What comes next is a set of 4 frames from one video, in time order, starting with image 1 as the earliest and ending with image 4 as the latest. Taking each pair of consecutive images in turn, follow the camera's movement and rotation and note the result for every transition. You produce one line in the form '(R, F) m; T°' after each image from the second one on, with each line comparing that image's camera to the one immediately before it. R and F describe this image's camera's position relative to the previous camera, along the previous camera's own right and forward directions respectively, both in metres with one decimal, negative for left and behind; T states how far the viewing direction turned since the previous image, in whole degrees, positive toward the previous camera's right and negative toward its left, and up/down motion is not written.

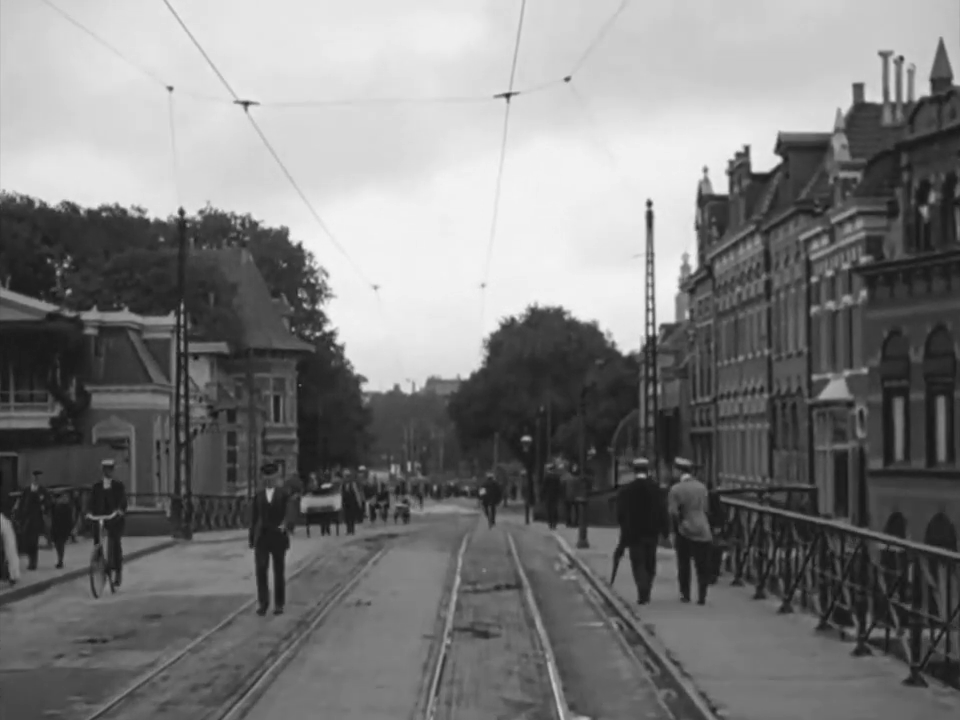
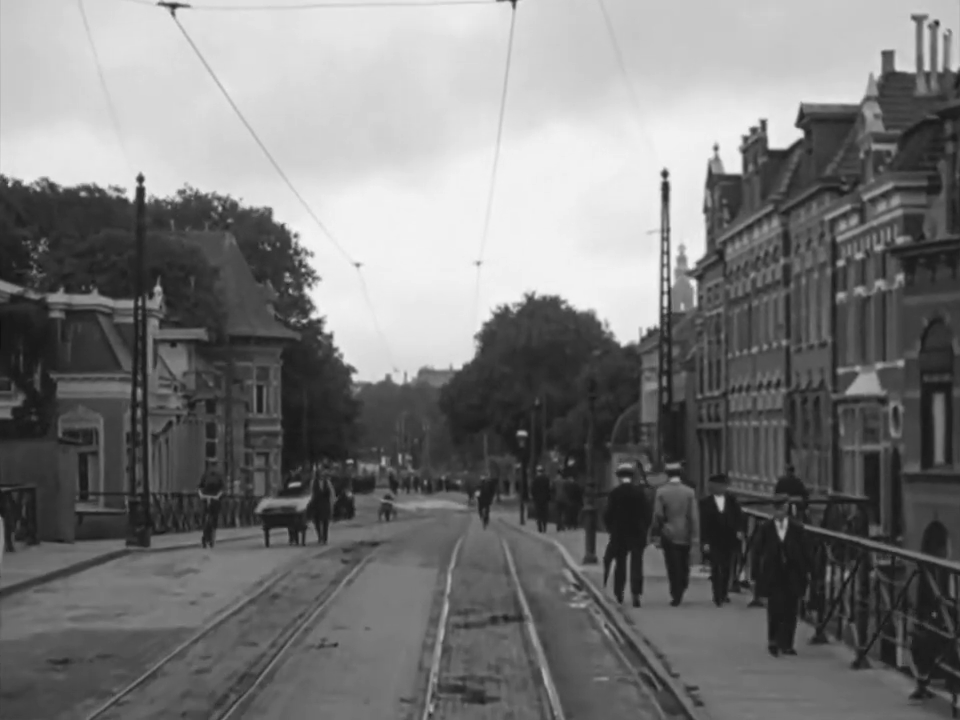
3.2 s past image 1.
(0.0, +4.4) m; 0°
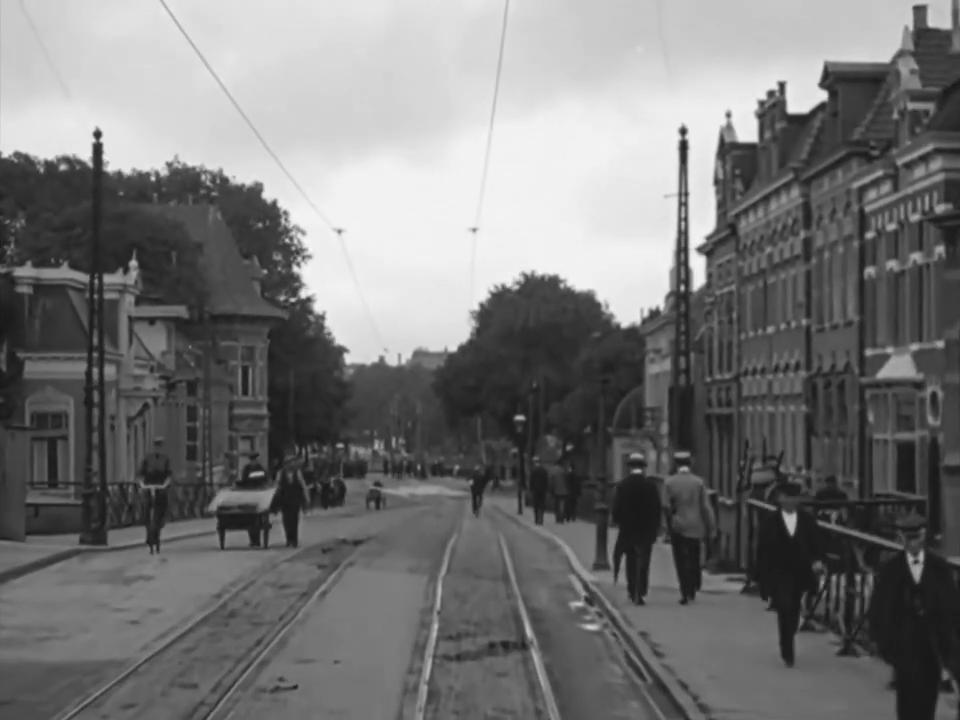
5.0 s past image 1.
(0.0, +3.8) m; 0°
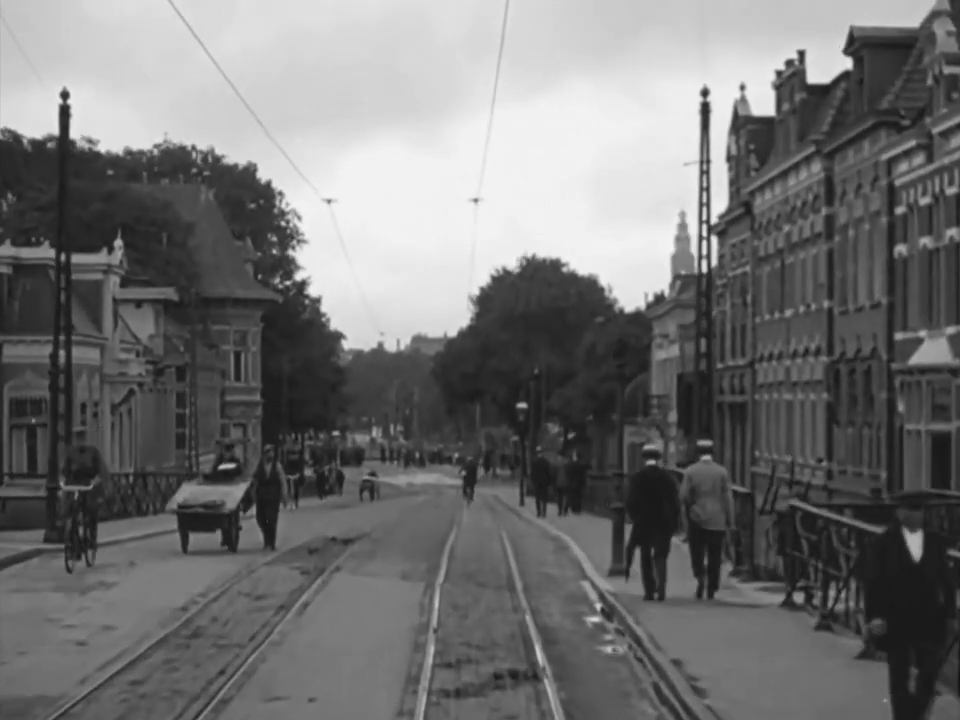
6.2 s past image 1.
(0.0, +2.8) m; 0°
